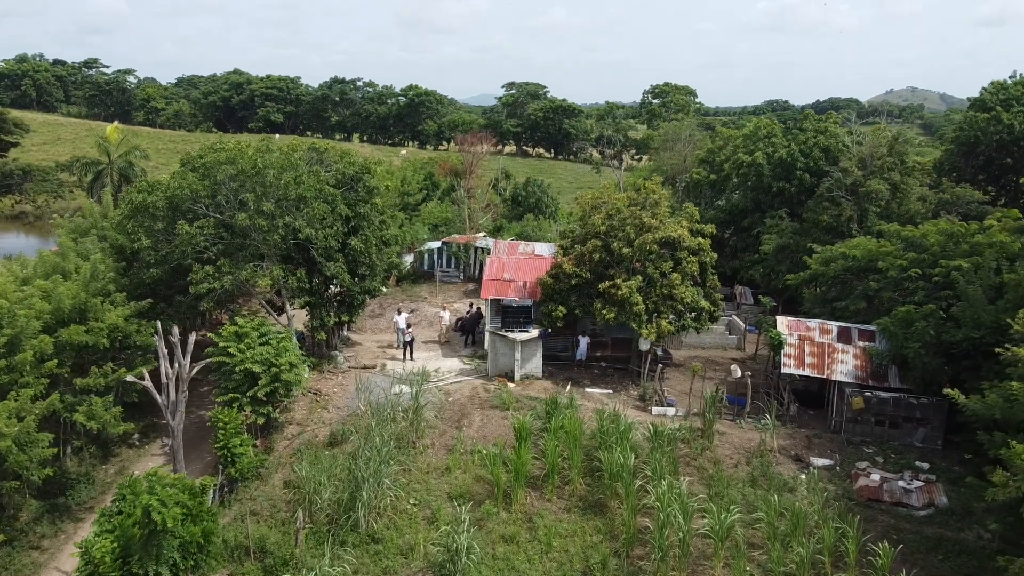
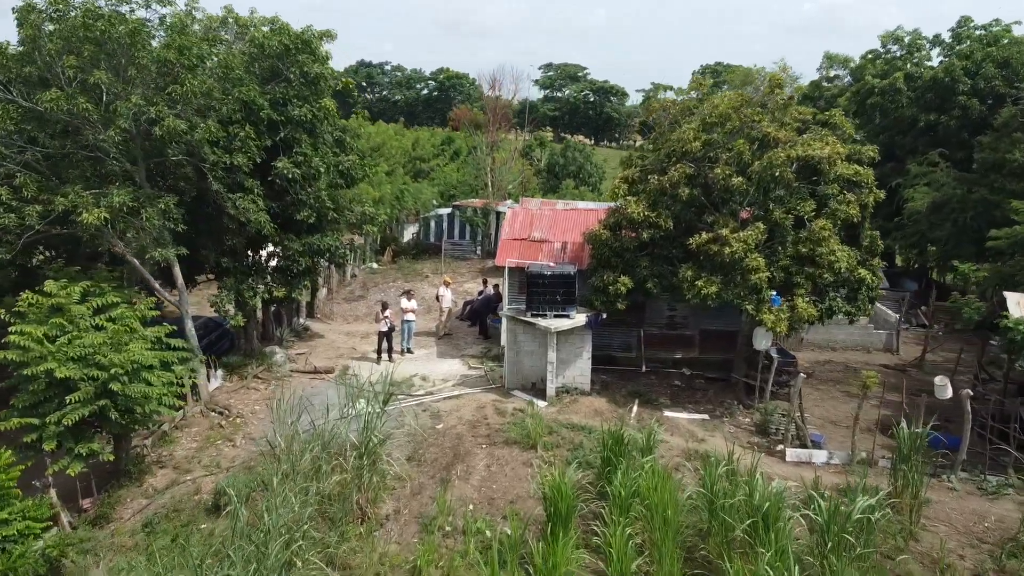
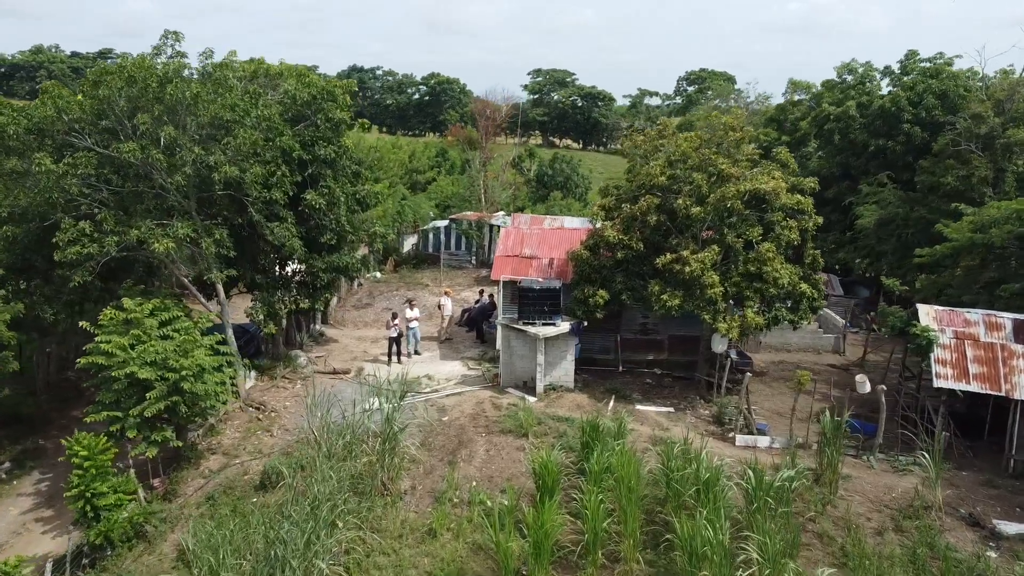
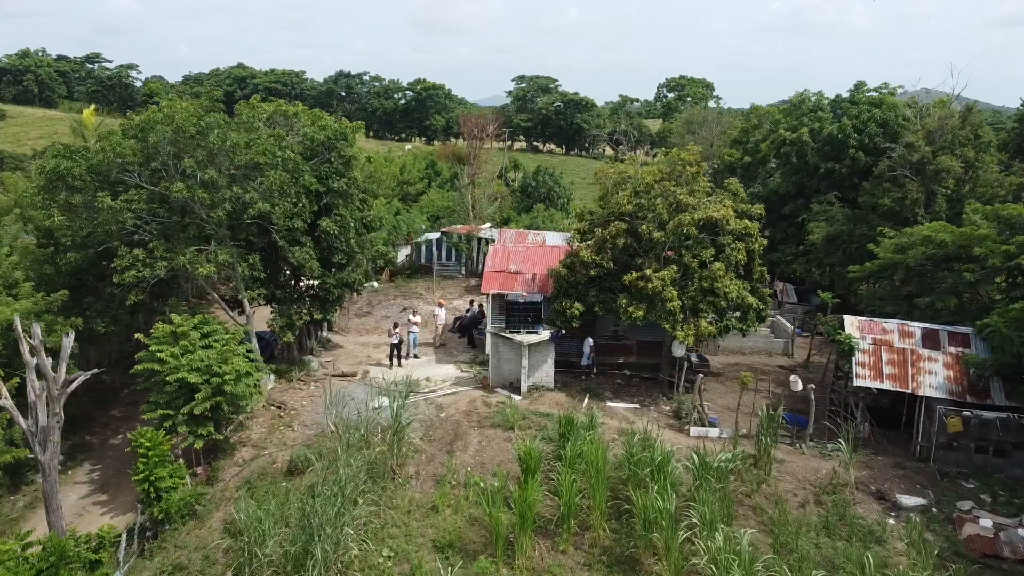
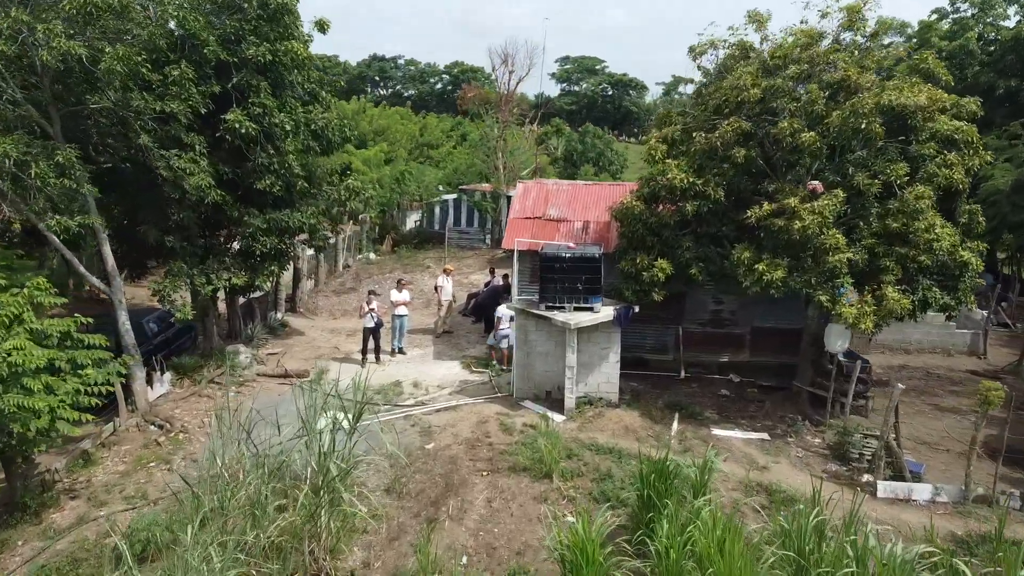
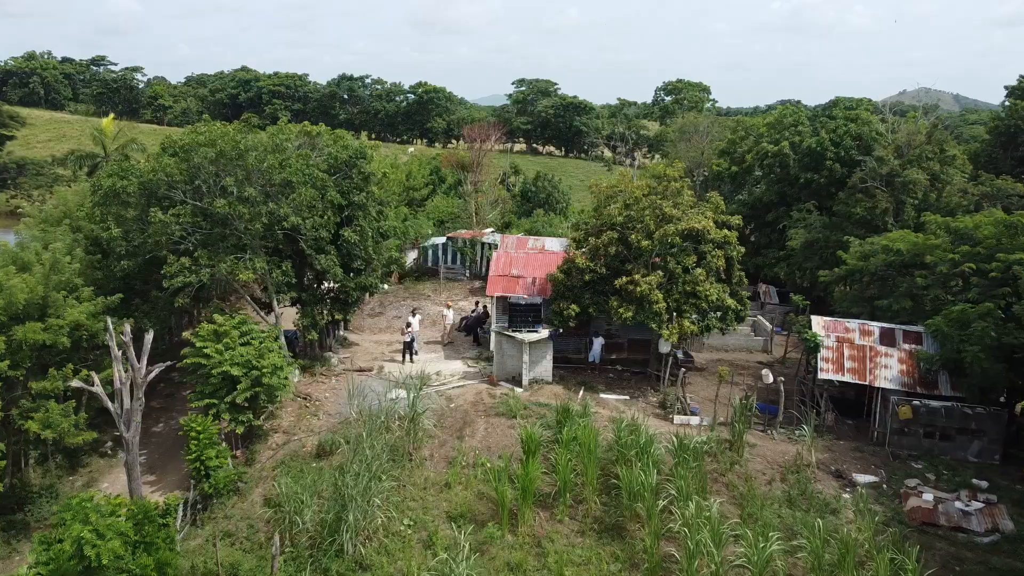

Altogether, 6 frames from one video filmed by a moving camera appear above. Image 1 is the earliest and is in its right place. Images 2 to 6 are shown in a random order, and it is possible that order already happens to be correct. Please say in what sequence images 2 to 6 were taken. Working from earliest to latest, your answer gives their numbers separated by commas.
6, 4, 3, 2, 5
